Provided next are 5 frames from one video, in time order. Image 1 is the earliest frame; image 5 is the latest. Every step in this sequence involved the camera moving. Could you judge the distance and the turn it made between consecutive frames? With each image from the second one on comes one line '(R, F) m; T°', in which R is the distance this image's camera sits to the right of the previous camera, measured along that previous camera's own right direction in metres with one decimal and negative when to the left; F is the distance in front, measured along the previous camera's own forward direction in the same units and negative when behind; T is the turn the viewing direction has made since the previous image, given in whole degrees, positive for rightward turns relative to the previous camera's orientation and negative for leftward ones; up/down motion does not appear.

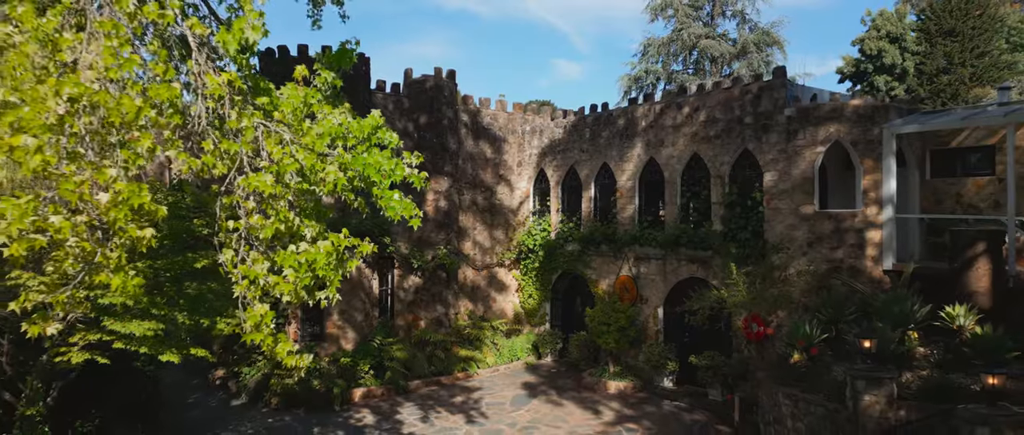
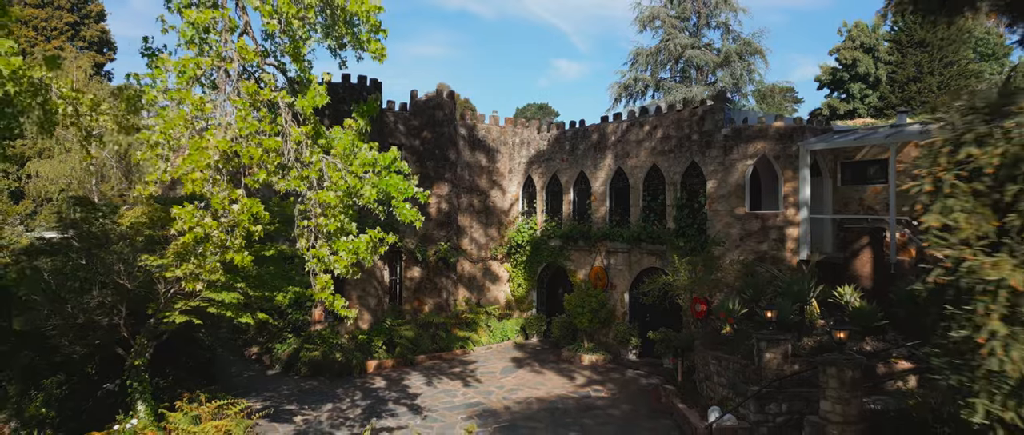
(+0.3, -2.2) m; 0°
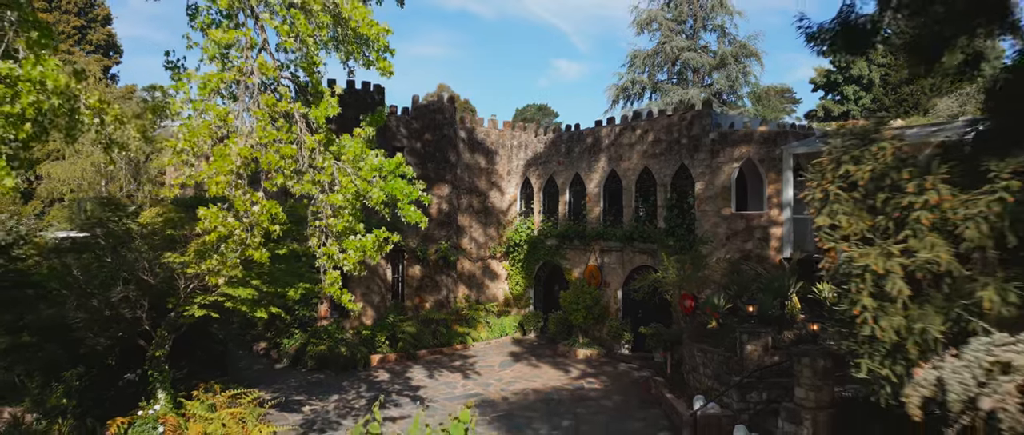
(+0.1, -0.6) m; 0°
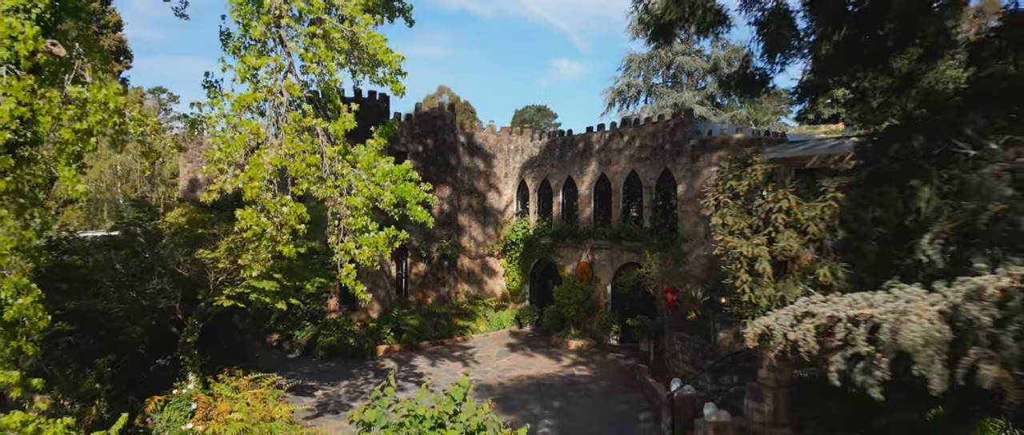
(+0.1, -1.0) m; 0°
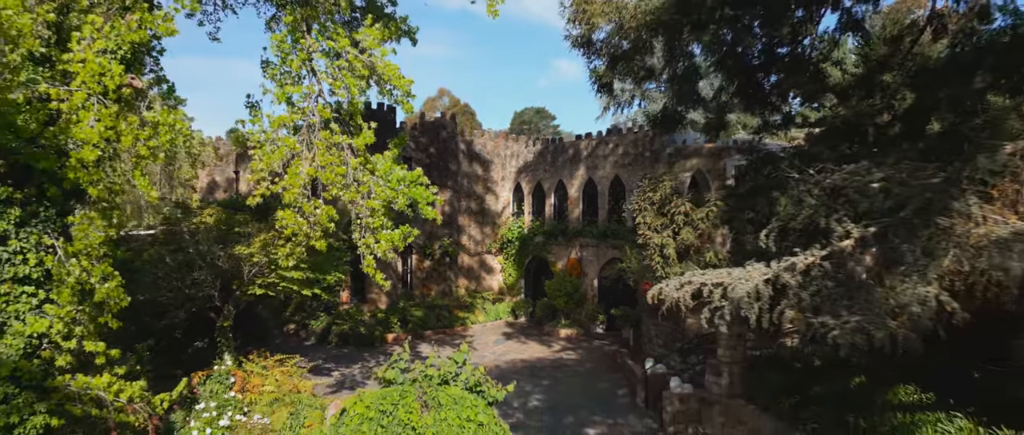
(+0.1, -1.6) m; 0°
